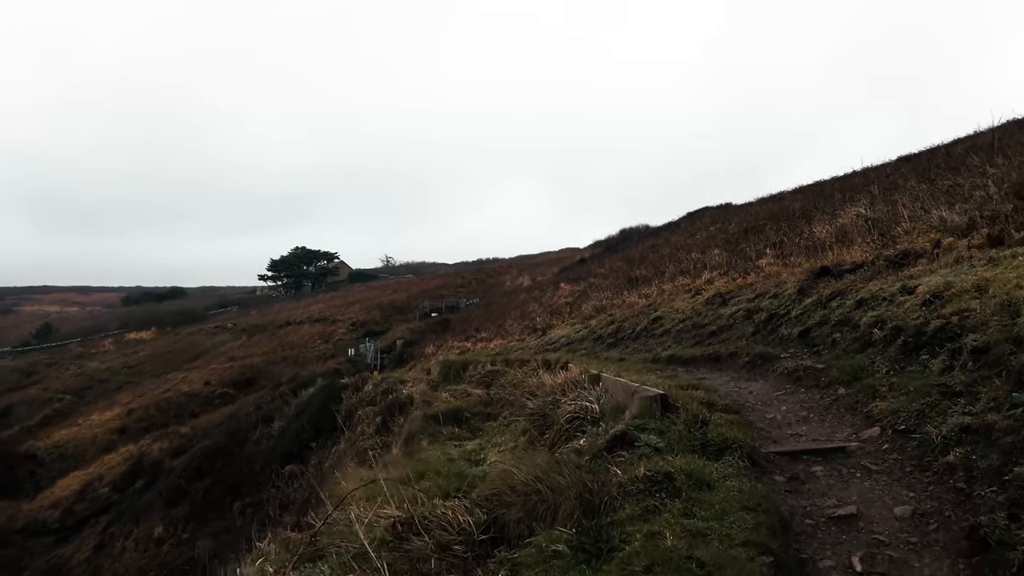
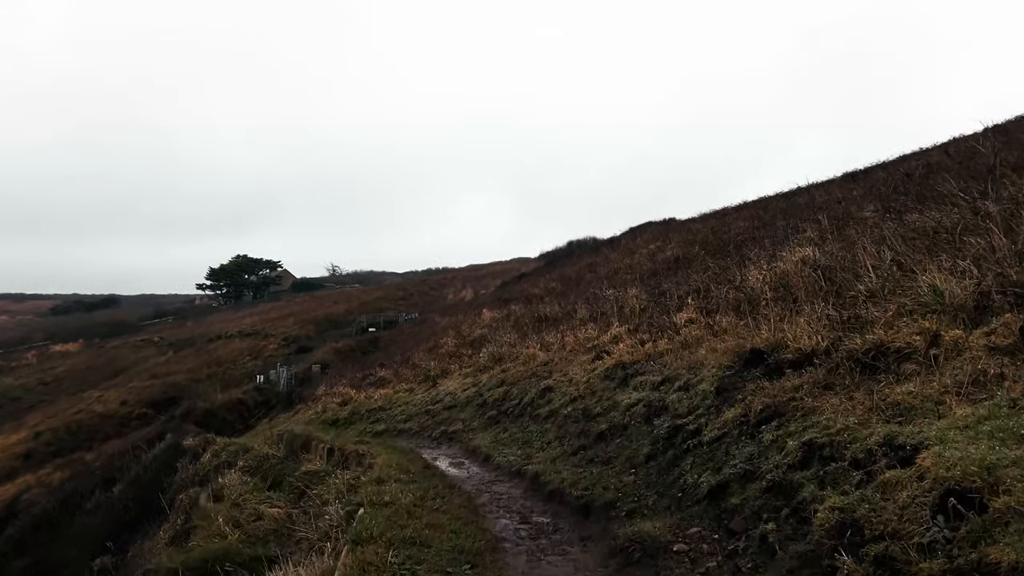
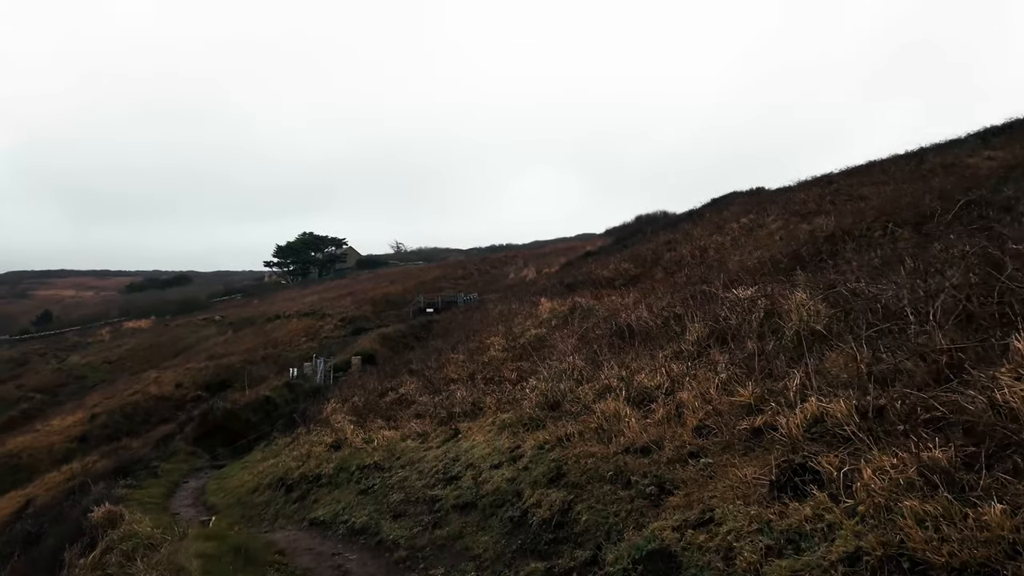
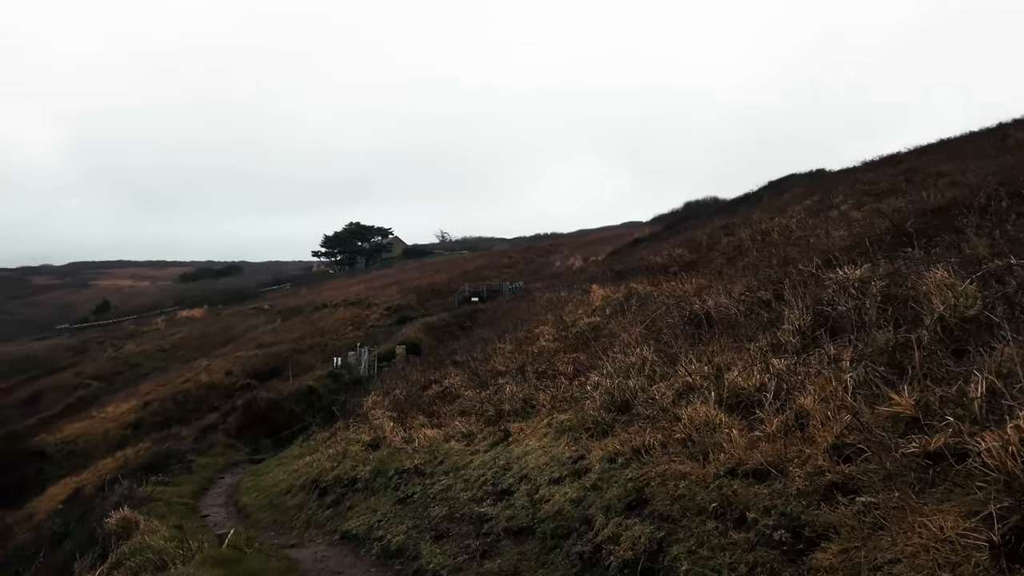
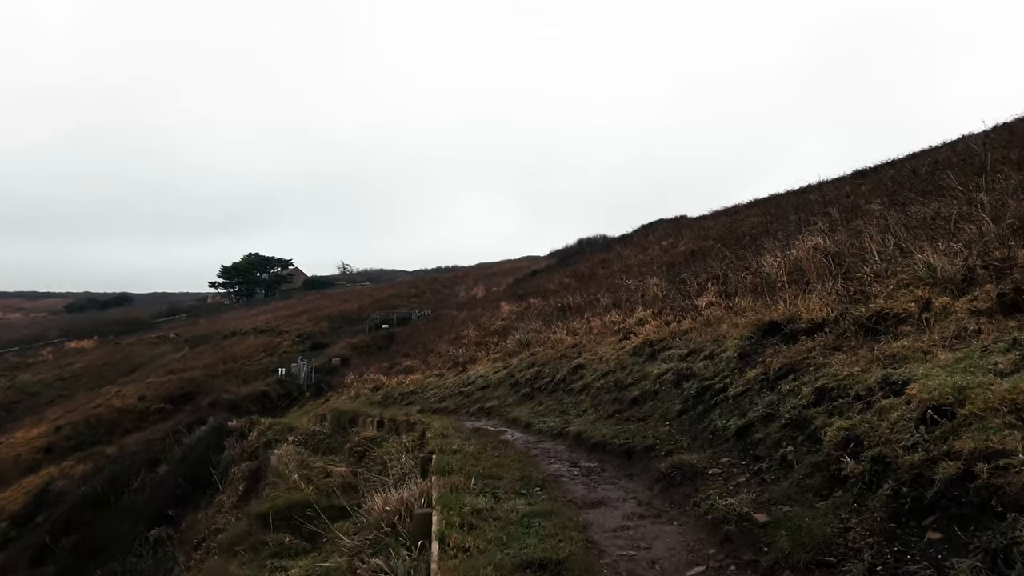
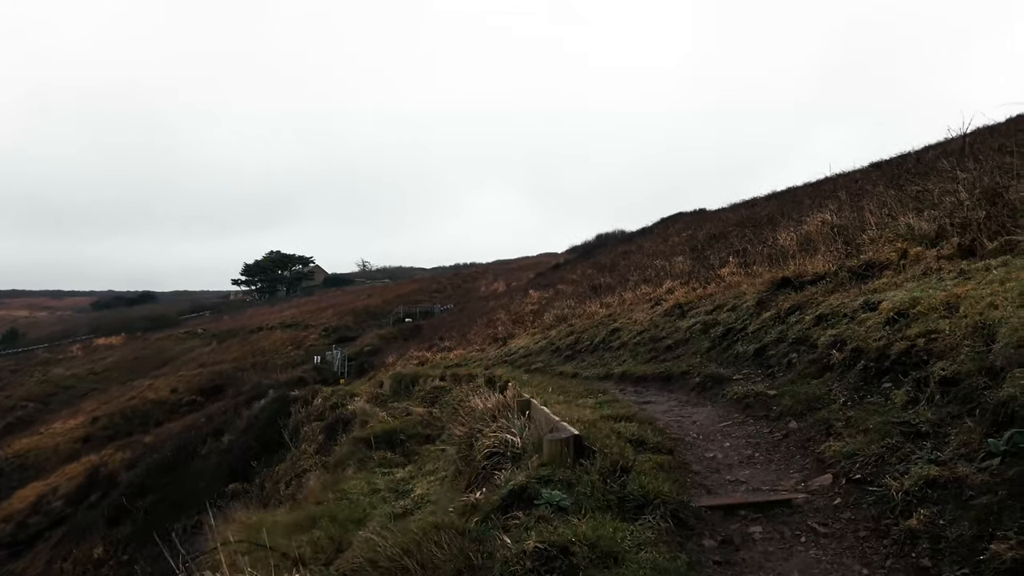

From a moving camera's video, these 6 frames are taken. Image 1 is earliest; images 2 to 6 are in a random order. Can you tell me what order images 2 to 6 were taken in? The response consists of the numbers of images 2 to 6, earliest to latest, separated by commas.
6, 5, 2, 3, 4
